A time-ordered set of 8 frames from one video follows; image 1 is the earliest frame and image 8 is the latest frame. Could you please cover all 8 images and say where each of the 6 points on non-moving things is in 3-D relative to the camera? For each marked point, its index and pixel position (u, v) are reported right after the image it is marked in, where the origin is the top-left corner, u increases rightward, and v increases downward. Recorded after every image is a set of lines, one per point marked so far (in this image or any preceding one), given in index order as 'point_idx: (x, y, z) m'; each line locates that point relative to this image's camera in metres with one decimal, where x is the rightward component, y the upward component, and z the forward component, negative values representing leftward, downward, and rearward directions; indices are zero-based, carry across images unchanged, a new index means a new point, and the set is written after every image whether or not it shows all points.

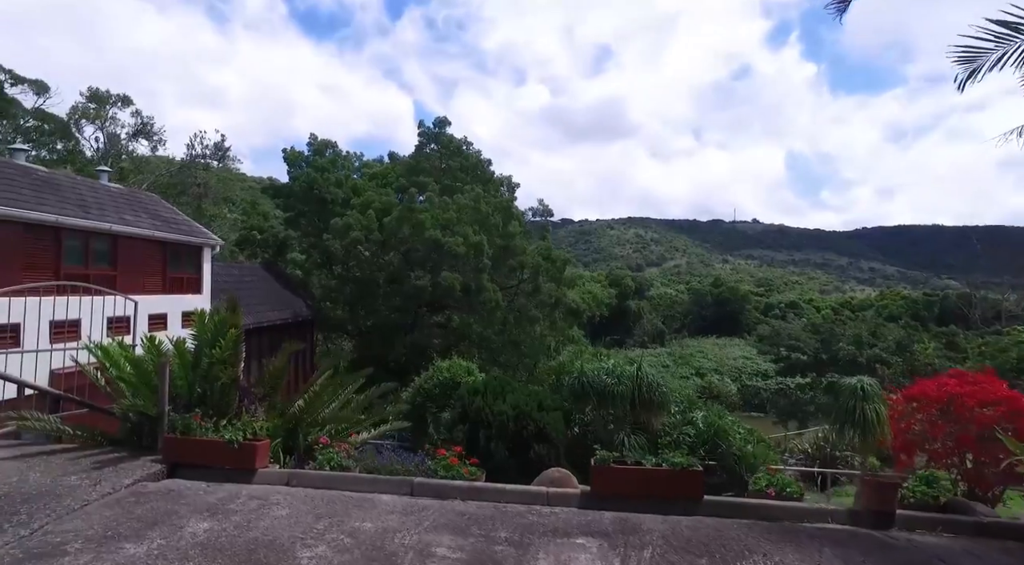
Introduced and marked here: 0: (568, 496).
0: (+0.4, -1.7, +5.0) m
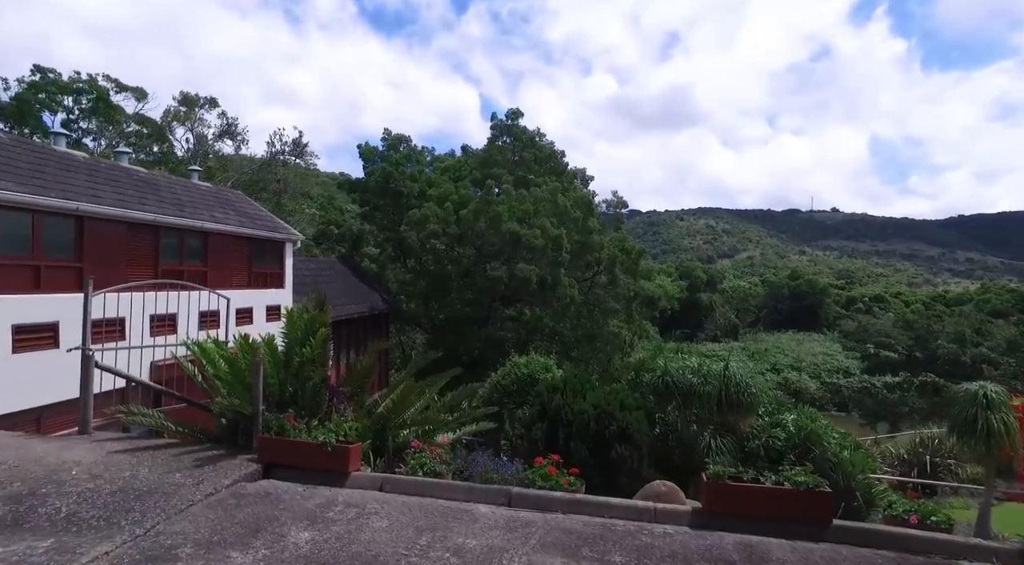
0: (+1.2, -1.7, +4.6) m
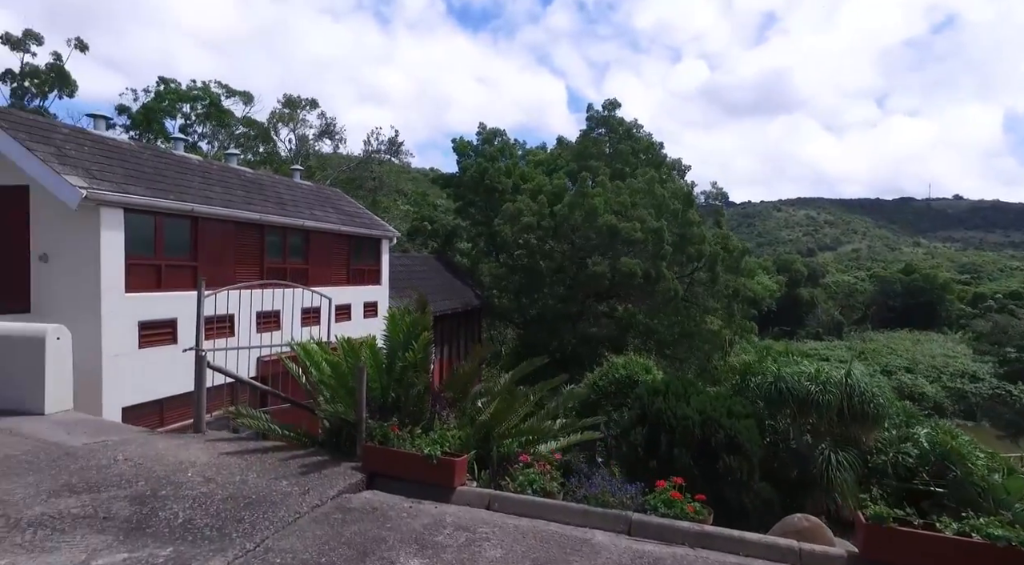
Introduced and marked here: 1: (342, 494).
0: (+2.0, -1.7, +4.0) m
1: (-1.3, -1.7, +5.0) m
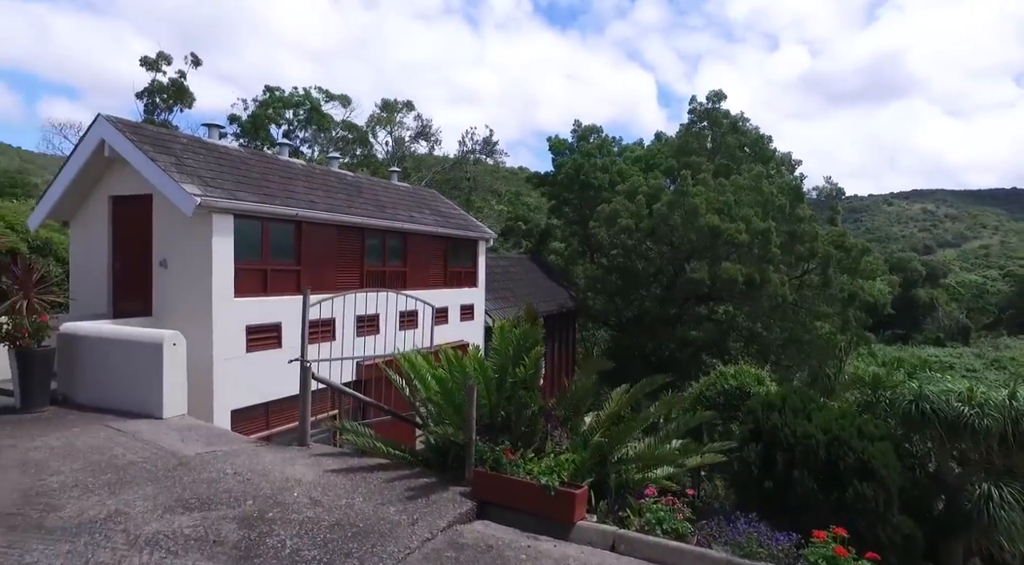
0: (+2.7, -1.8, +3.2) m
1: (-0.4, -1.8, +4.6) m
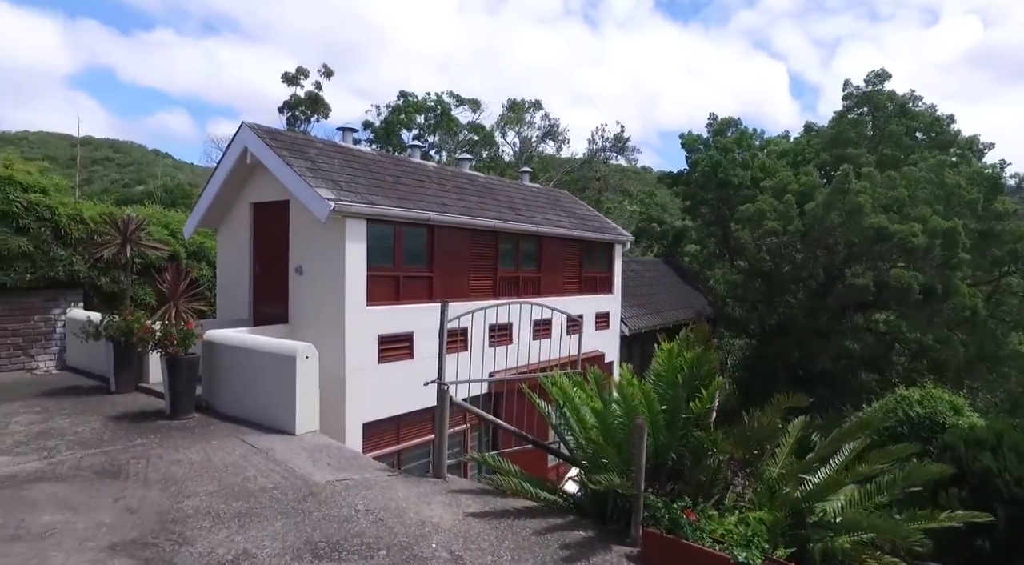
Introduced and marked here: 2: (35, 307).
0: (+3.5, -2.0, +1.6) m
1: (+0.6, -1.9, +3.6) m
2: (-7.8, -0.4, +10.4) m
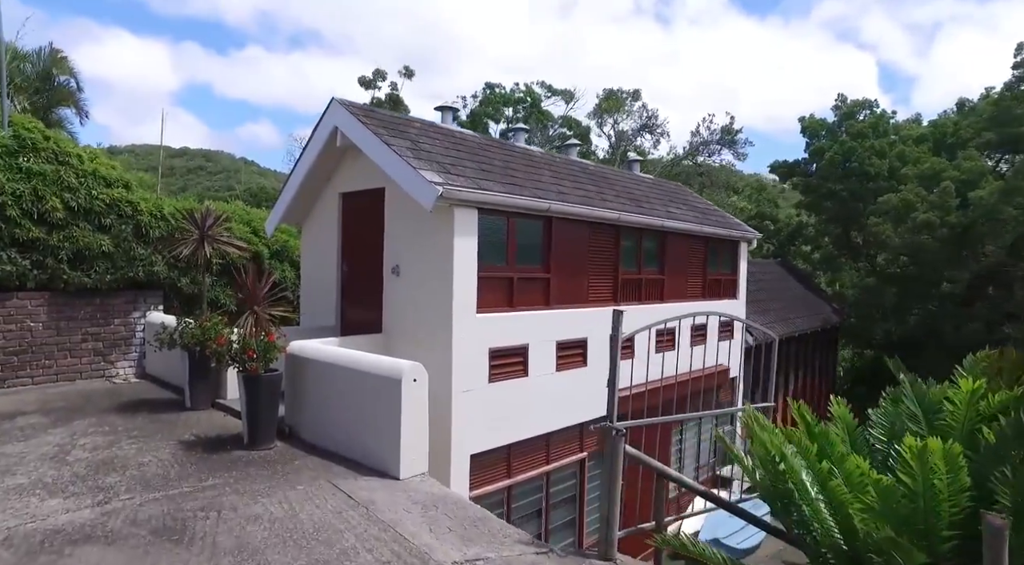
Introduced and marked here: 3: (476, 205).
0: (+4.3, -2.0, -0.4) m
1: (+1.7, -1.9, +1.9) m
2: (-6.0, -0.4, +9.6) m
3: (-0.4, +0.9, +7.0) m
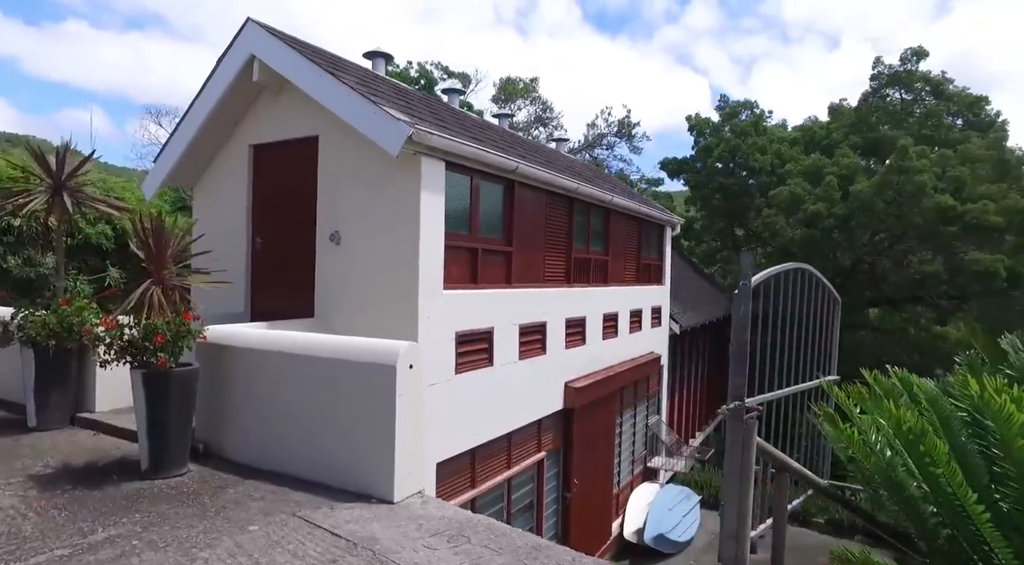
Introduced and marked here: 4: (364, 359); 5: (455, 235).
0: (+5.6, -1.6, -0.6) m
1: (+2.5, -1.5, +1.1) m
2: (-6.6, -0.2, +7.0) m
3: (-0.6, +1.1, +5.6) m
4: (-0.9, -0.4, +3.9) m
5: (-0.6, +0.5, +6.2) m
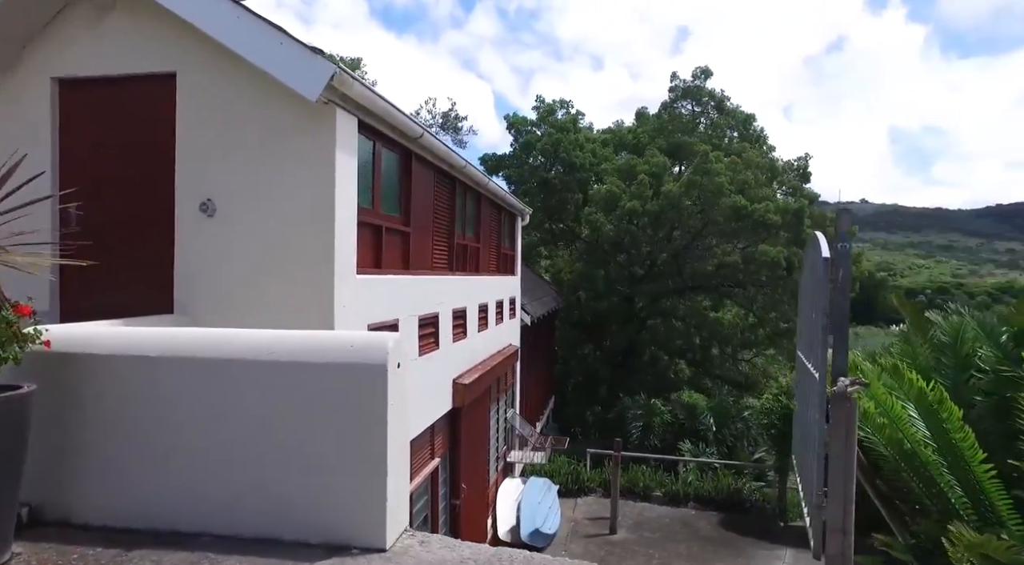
0: (+6.8, -1.3, +0.7) m
1: (+3.3, -1.3, +1.3) m
2: (-7.2, -0.2, +3.9) m
3: (-1.1, +1.3, +4.6) m
4: (-0.8, -0.3, +2.8) m
5: (-1.2, +0.6, +5.1) m
